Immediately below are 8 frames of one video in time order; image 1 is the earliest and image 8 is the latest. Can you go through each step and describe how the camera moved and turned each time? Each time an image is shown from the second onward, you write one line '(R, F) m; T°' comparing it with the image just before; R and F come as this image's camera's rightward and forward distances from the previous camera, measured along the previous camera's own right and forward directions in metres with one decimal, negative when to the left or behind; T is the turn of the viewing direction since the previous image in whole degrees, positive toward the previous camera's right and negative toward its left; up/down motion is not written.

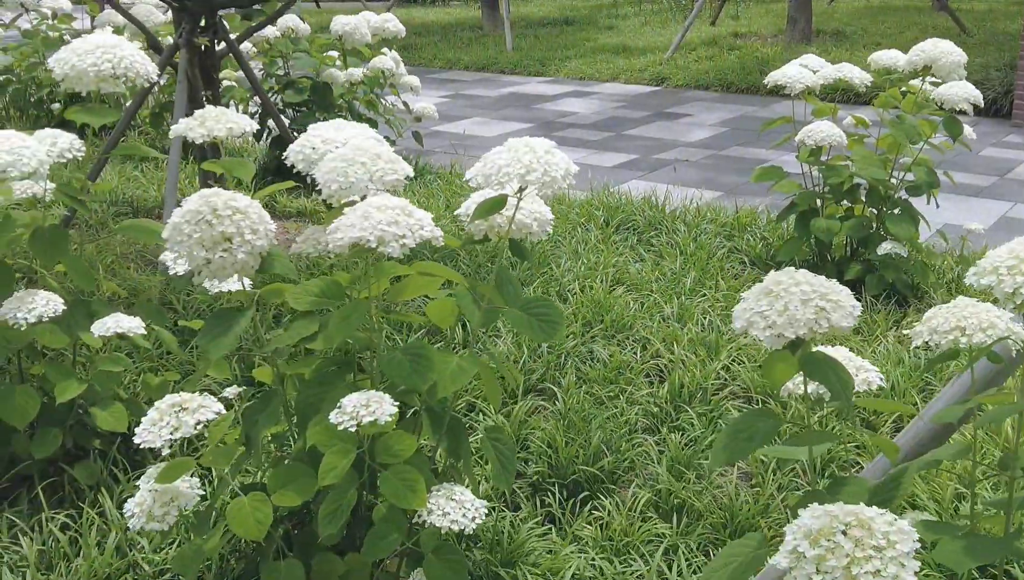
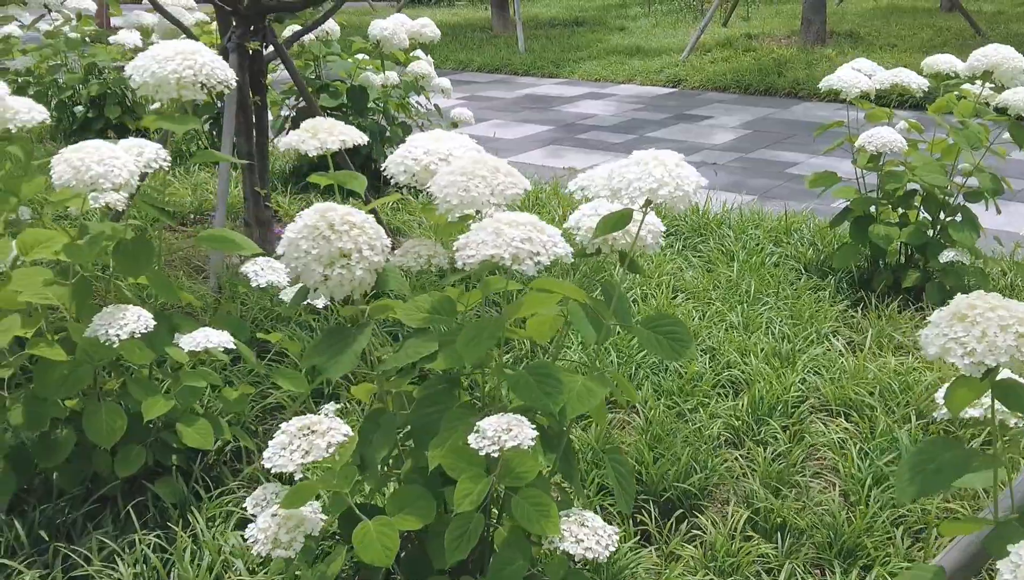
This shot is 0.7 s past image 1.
(-0.2, +0.1) m; 0°
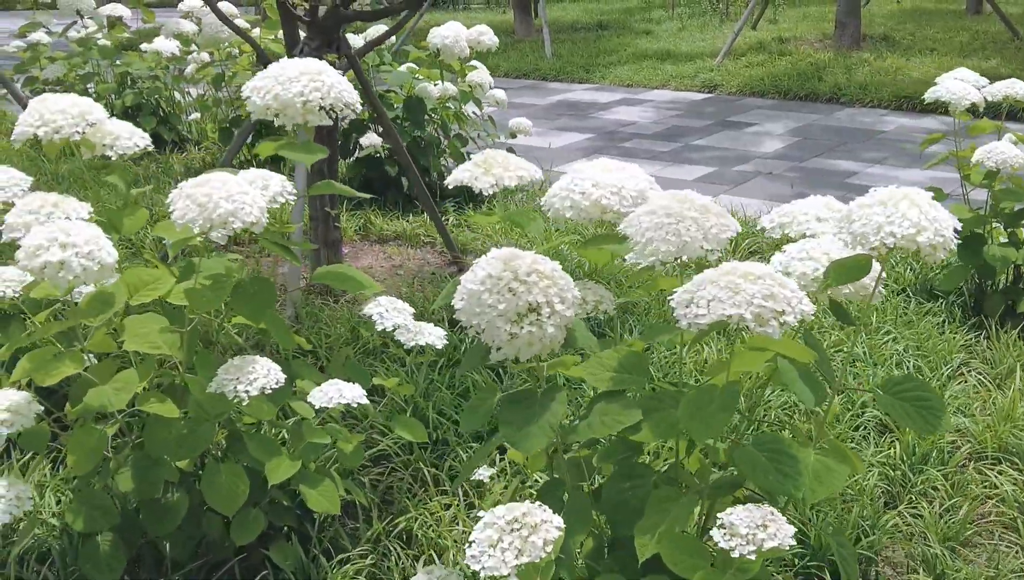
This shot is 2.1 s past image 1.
(-0.3, +0.3) m; 0°
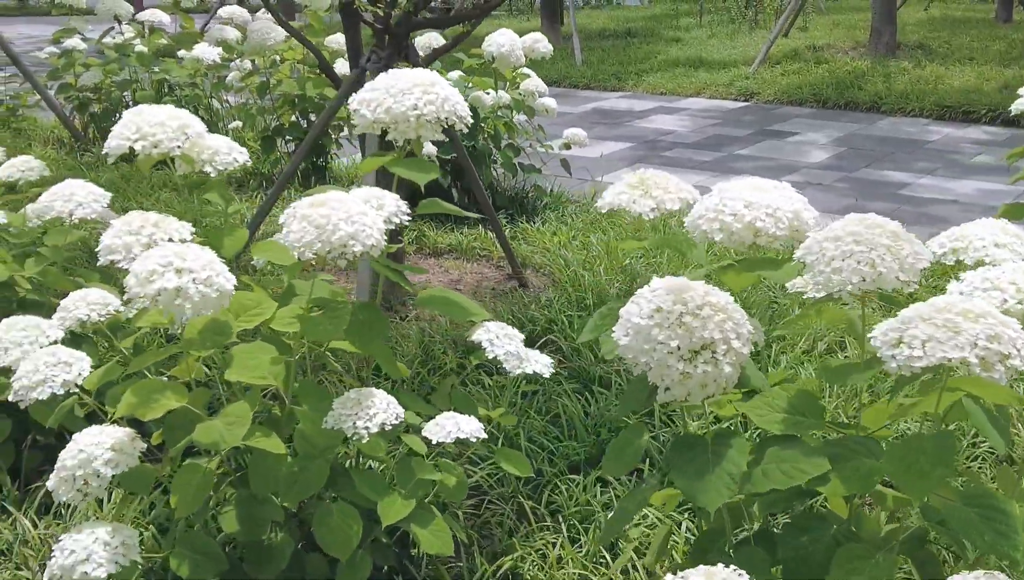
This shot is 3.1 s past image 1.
(-0.2, +0.2) m; 0°
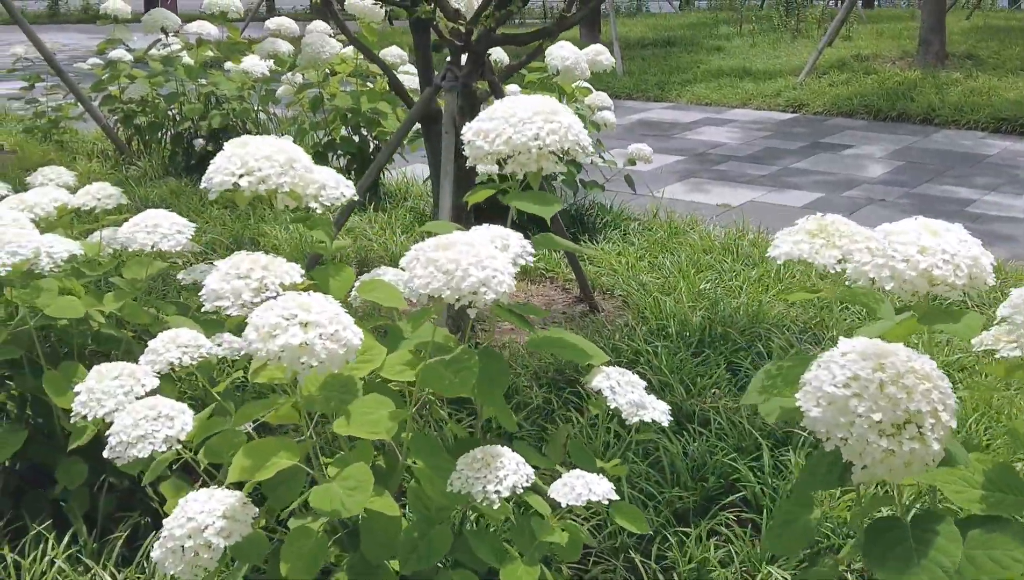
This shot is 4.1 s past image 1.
(-0.2, +0.2) m; -1°
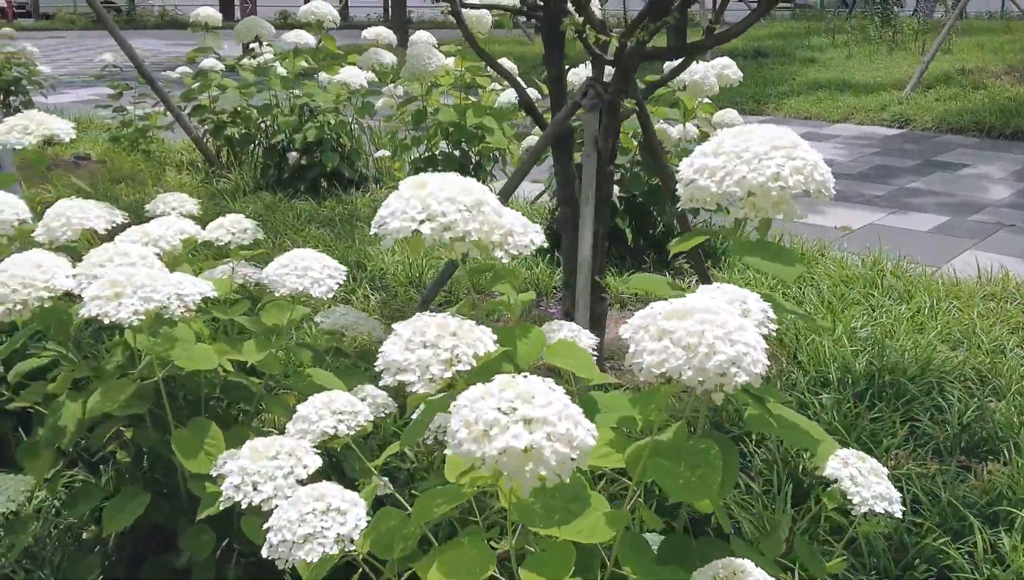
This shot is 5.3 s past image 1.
(-0.2, +0.3) m; -3°
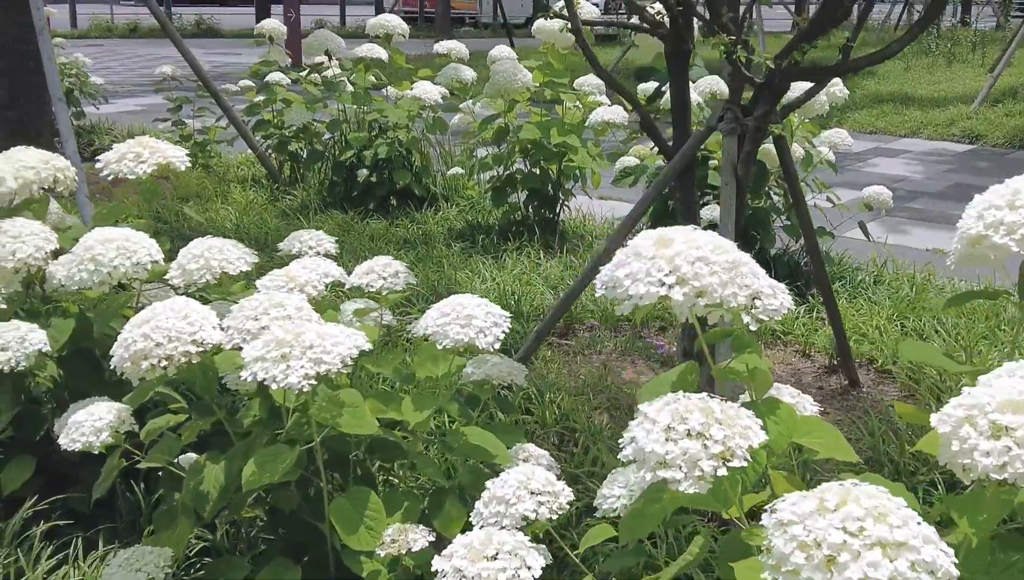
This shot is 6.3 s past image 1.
(-0.3, +0.2) m; -1°
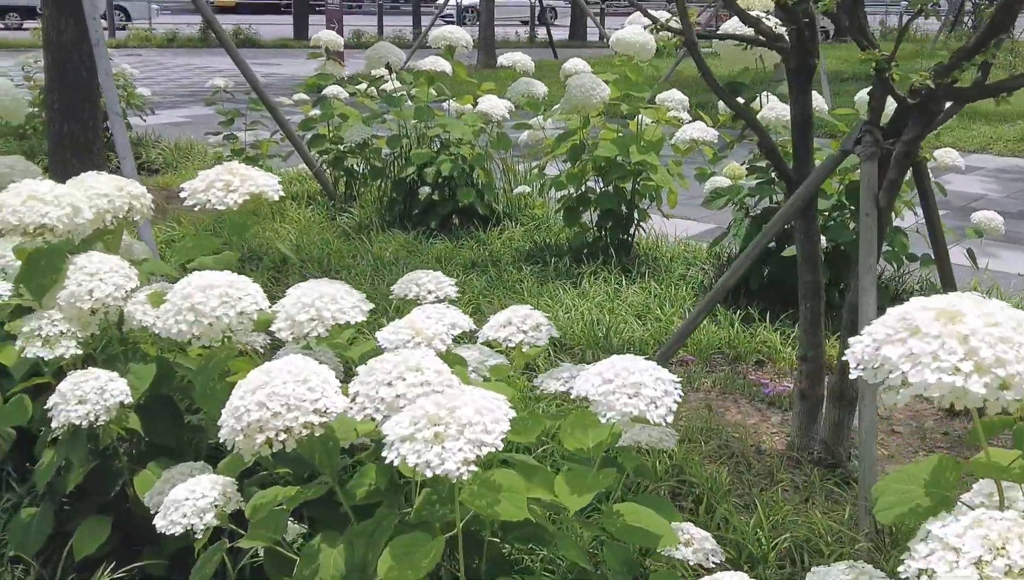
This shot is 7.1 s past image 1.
(-0.2, +0.3) m; -1°
